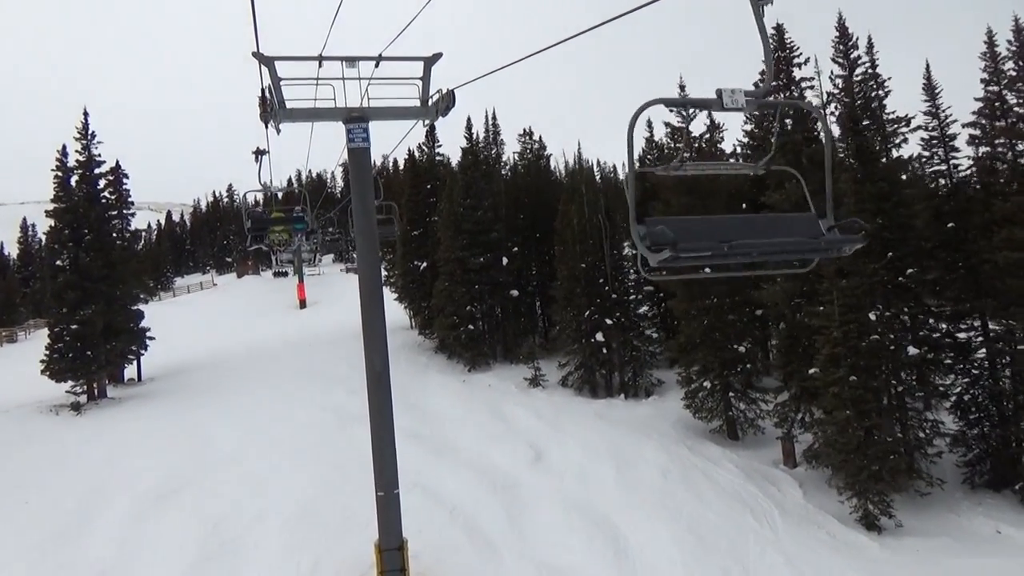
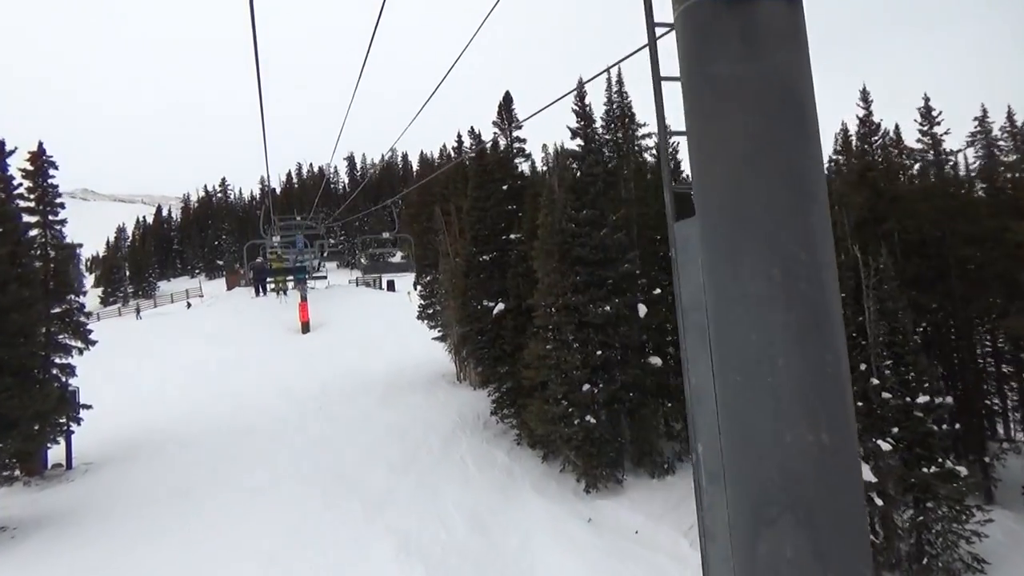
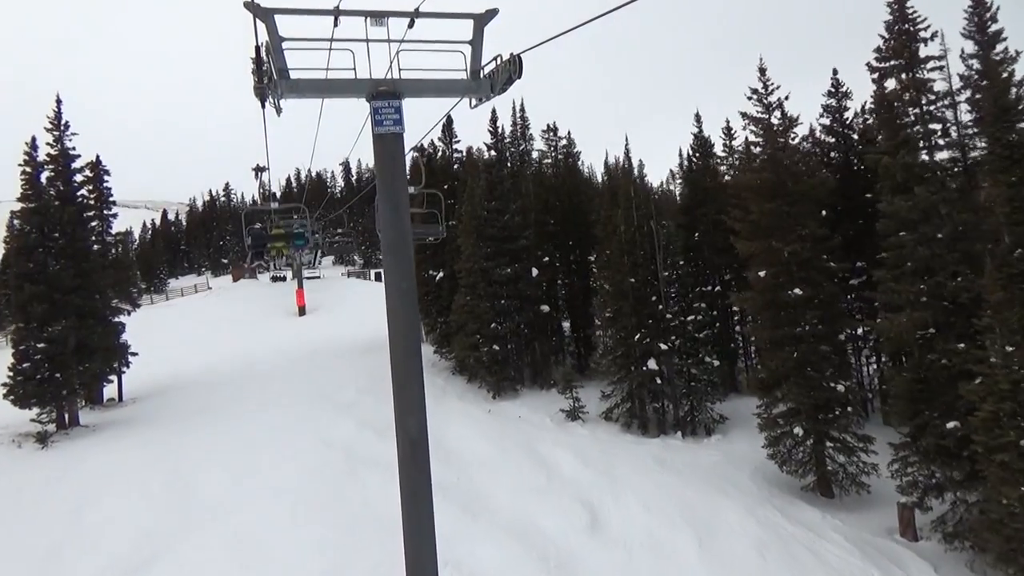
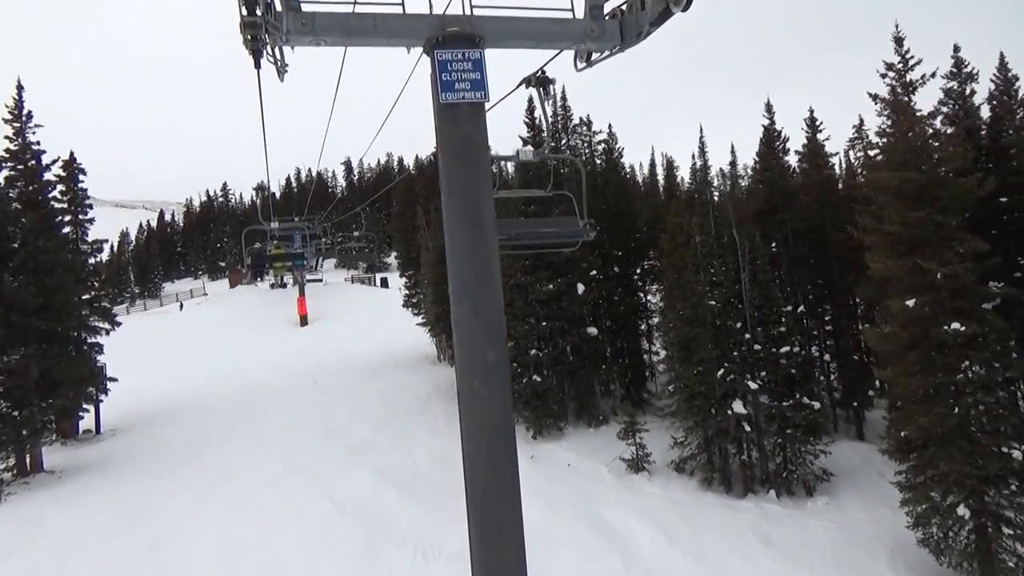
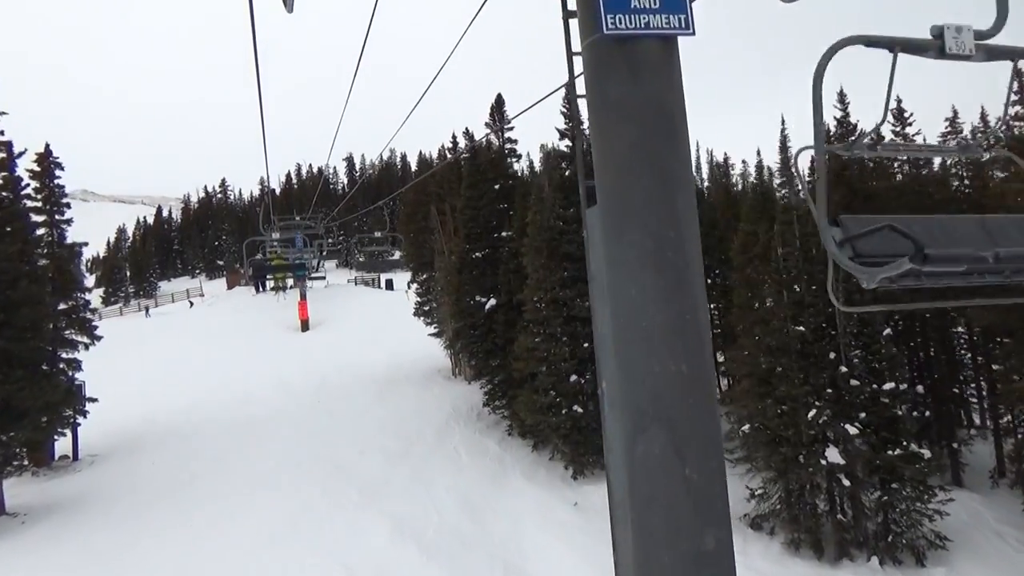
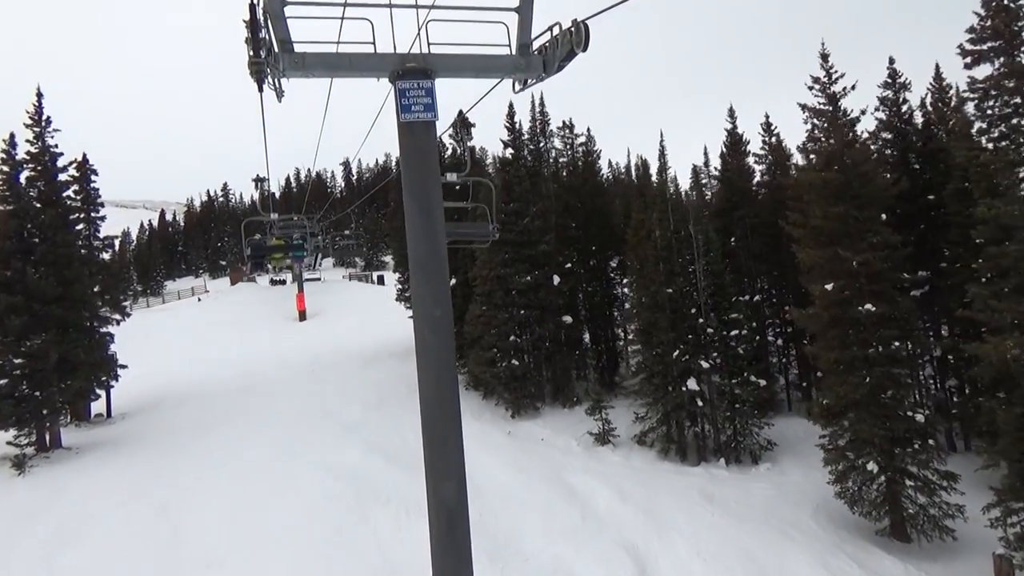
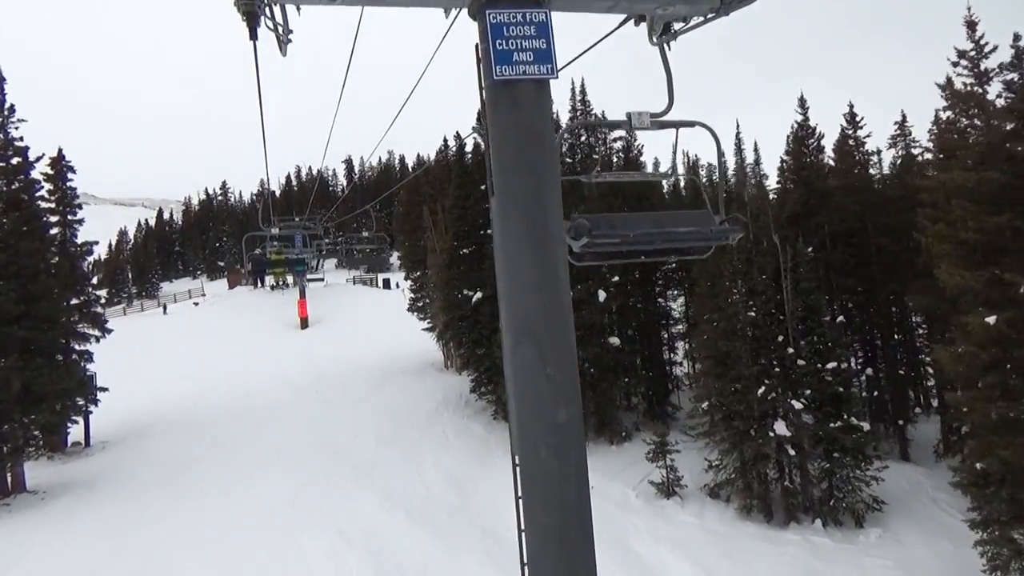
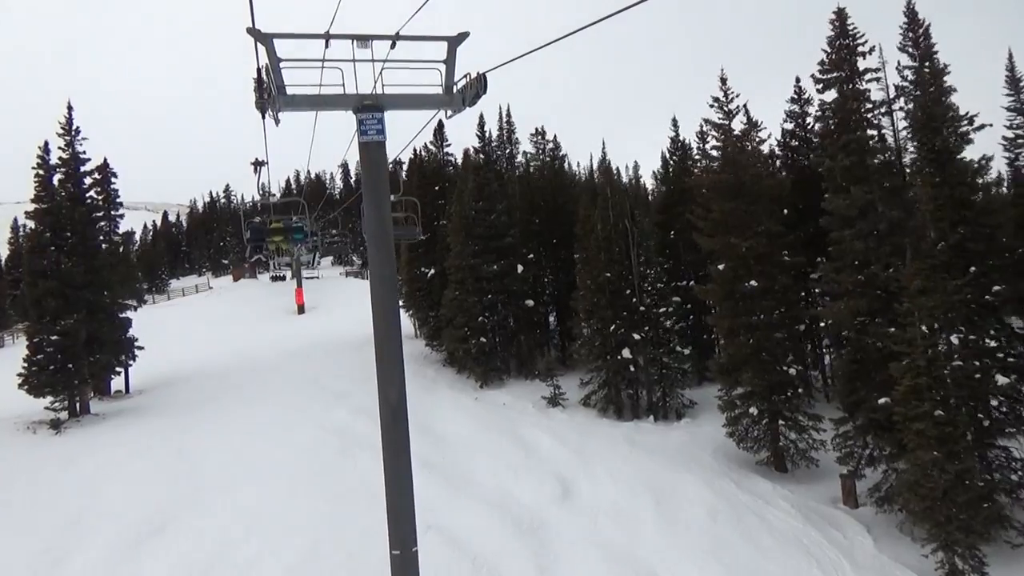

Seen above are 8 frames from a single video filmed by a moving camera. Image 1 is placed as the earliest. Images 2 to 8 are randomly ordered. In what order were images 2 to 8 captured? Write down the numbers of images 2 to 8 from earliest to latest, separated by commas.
8, 3, 6, 4, 7, 5, 2
